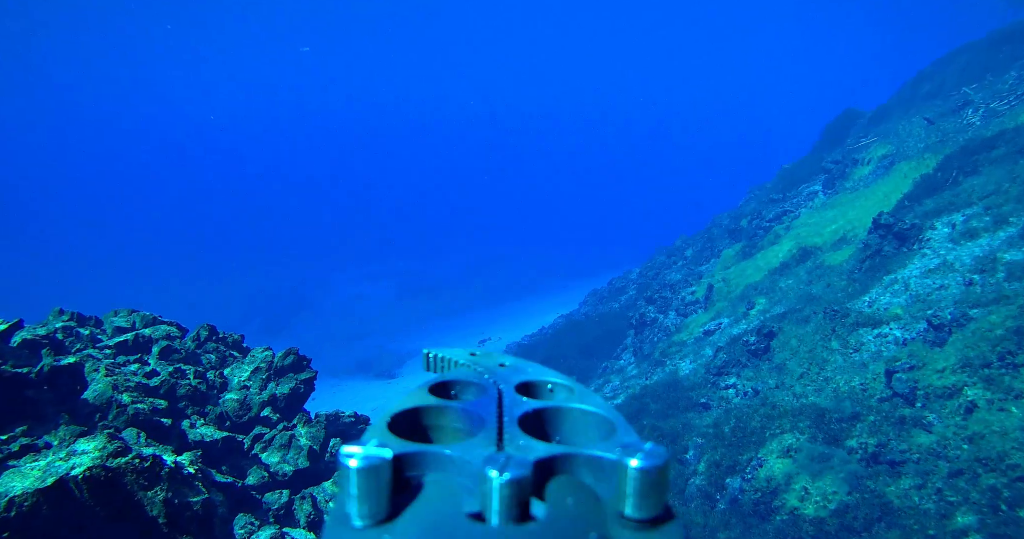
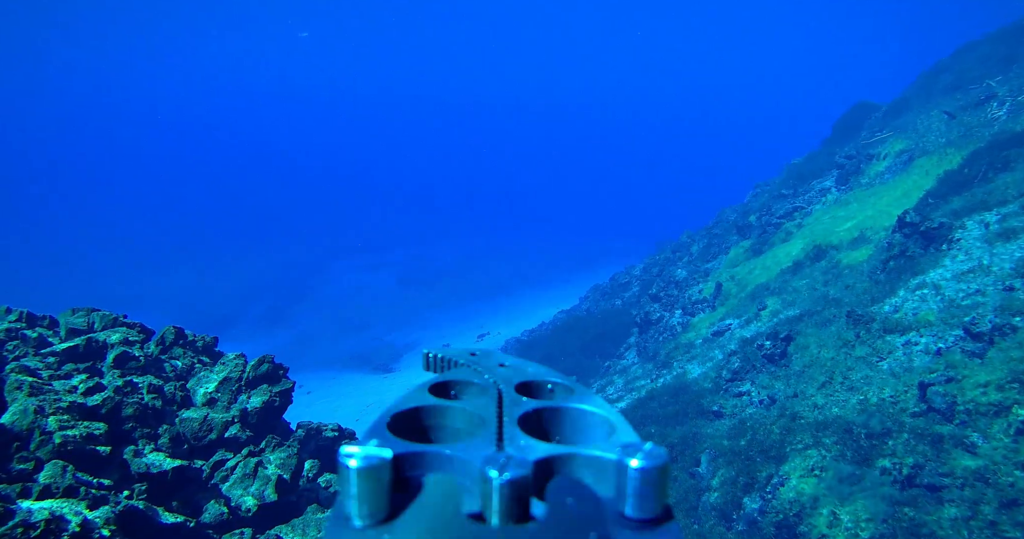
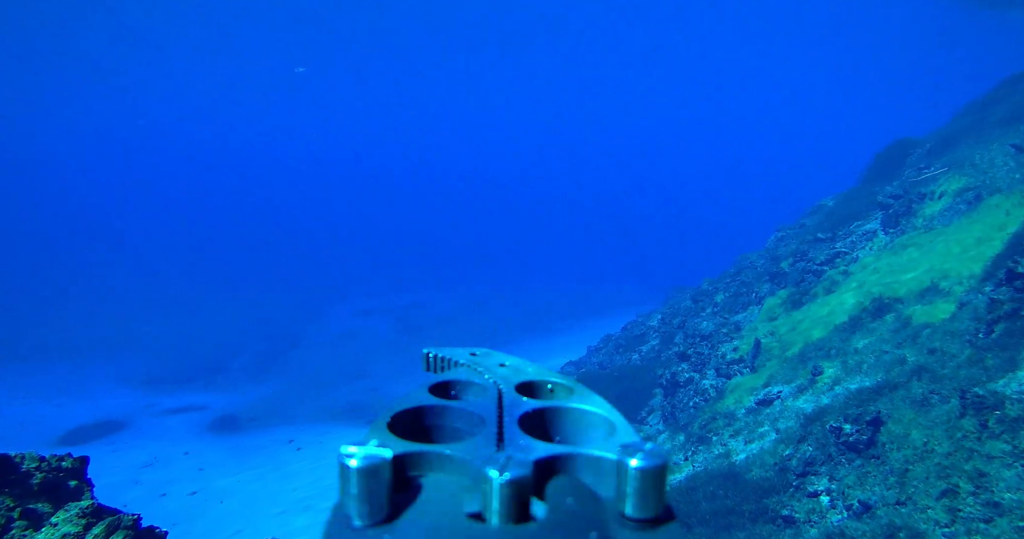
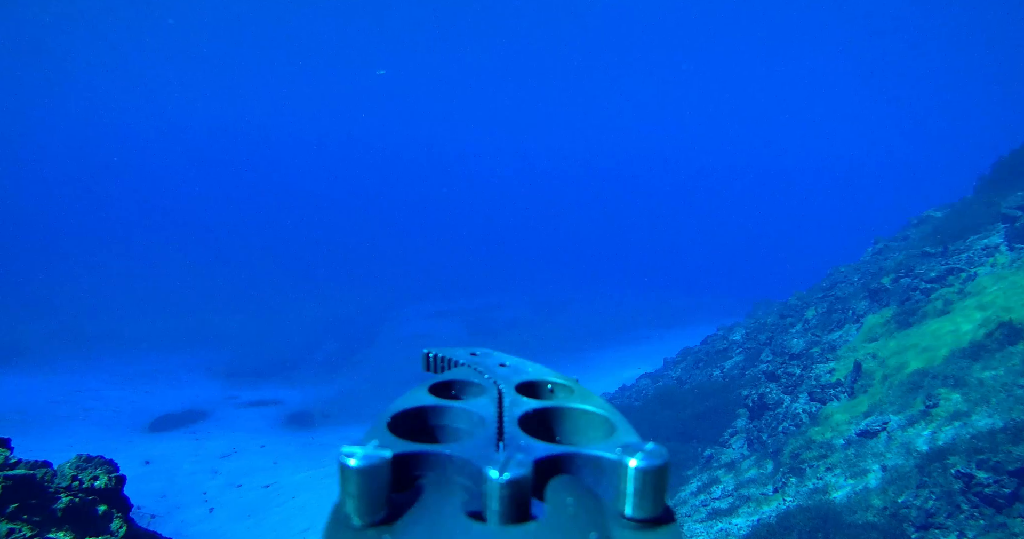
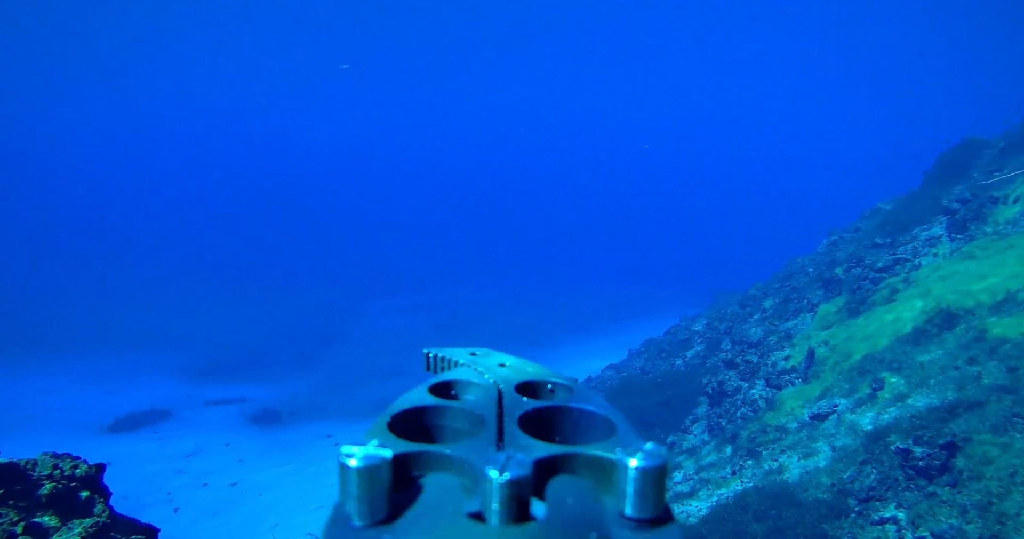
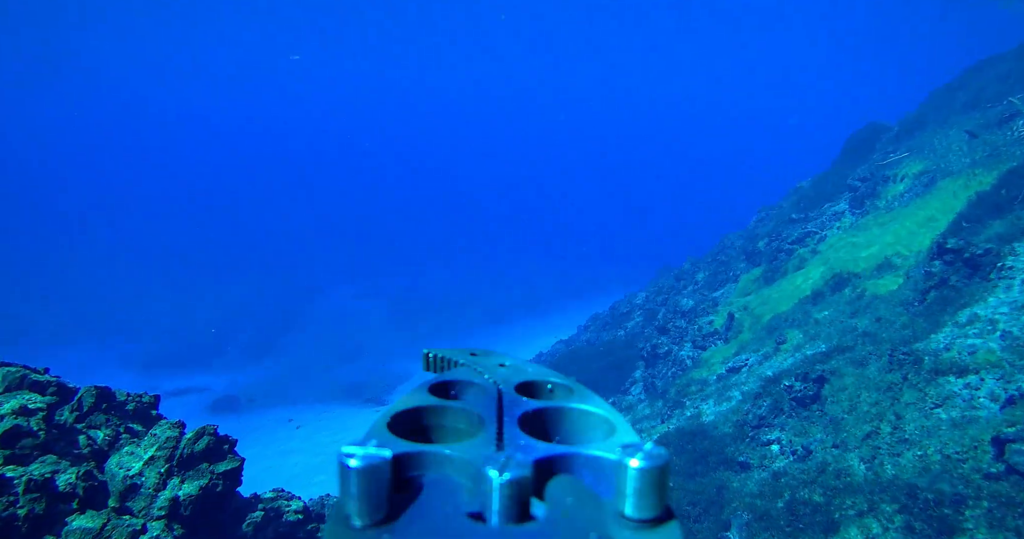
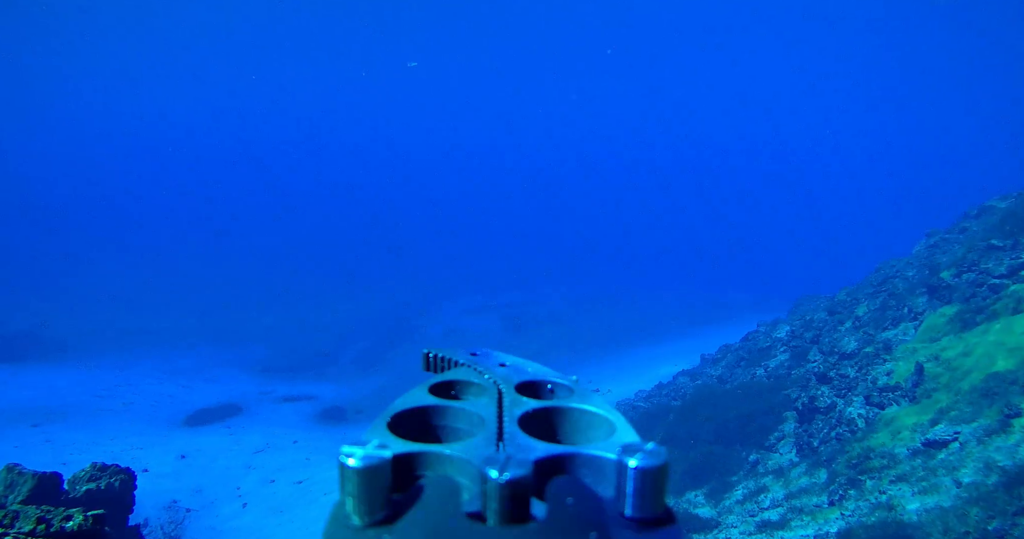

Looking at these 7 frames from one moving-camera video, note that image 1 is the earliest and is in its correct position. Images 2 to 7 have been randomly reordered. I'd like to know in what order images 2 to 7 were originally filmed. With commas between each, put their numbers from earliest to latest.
2, 6, 3, 5, 4, 7
